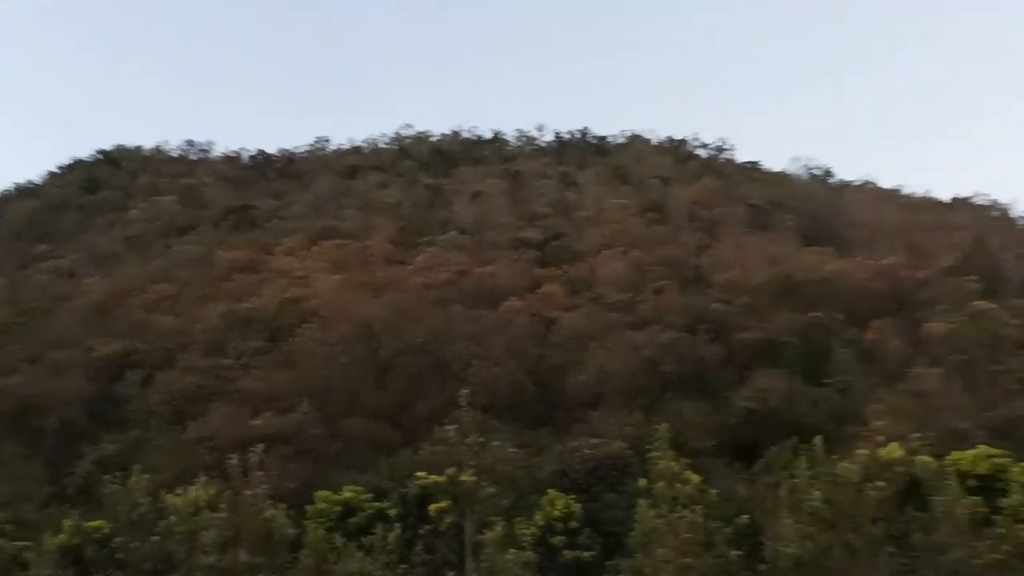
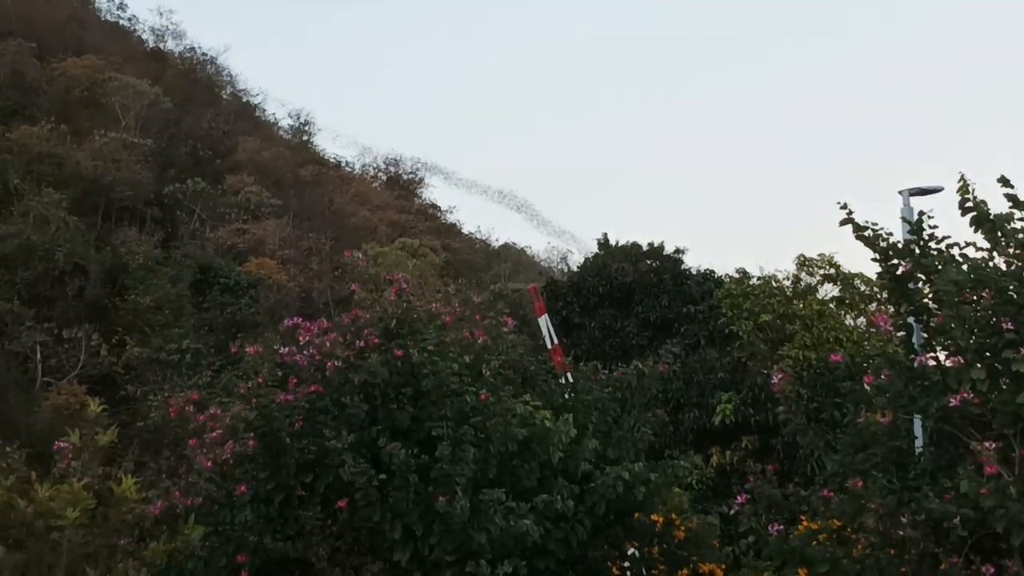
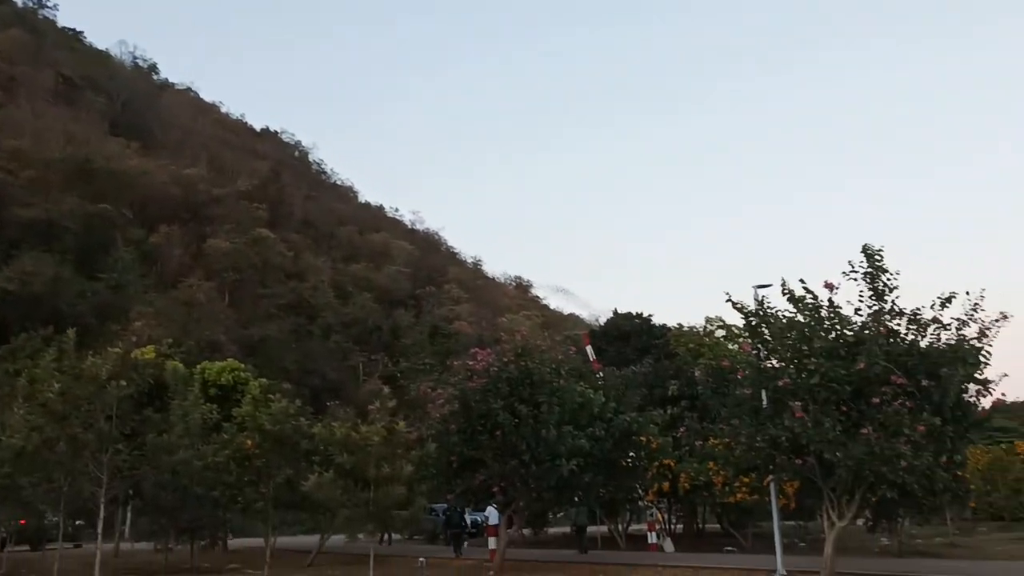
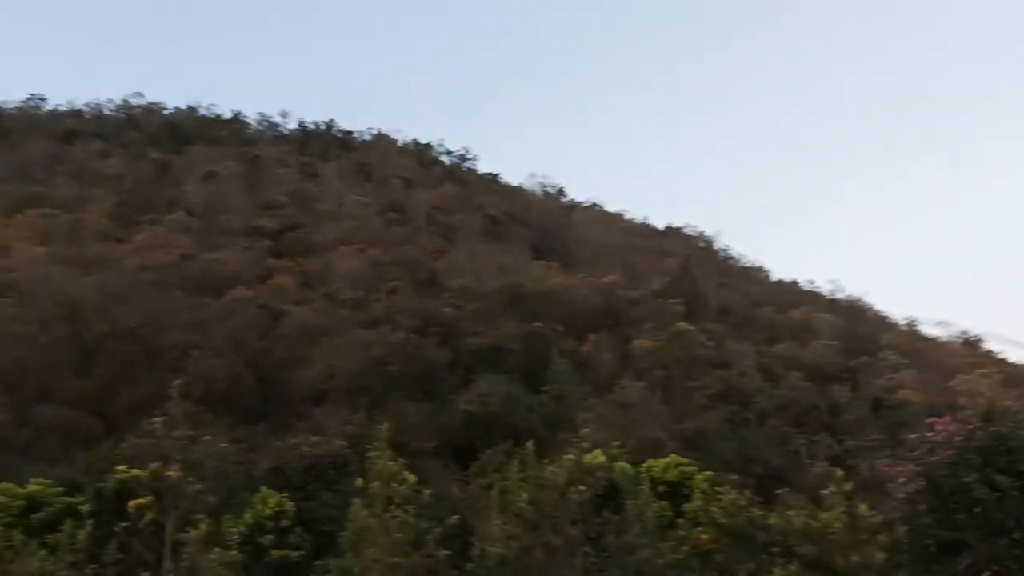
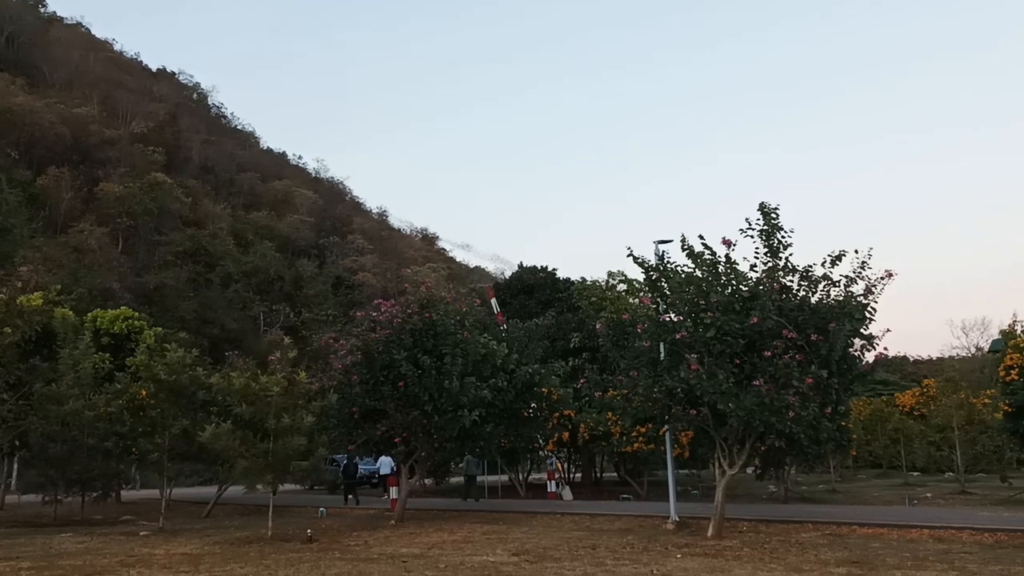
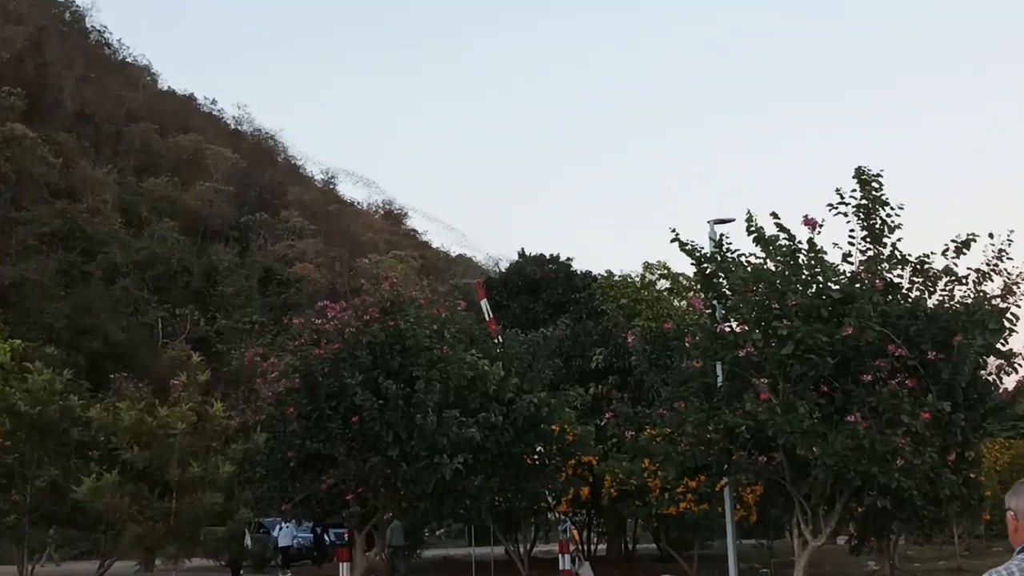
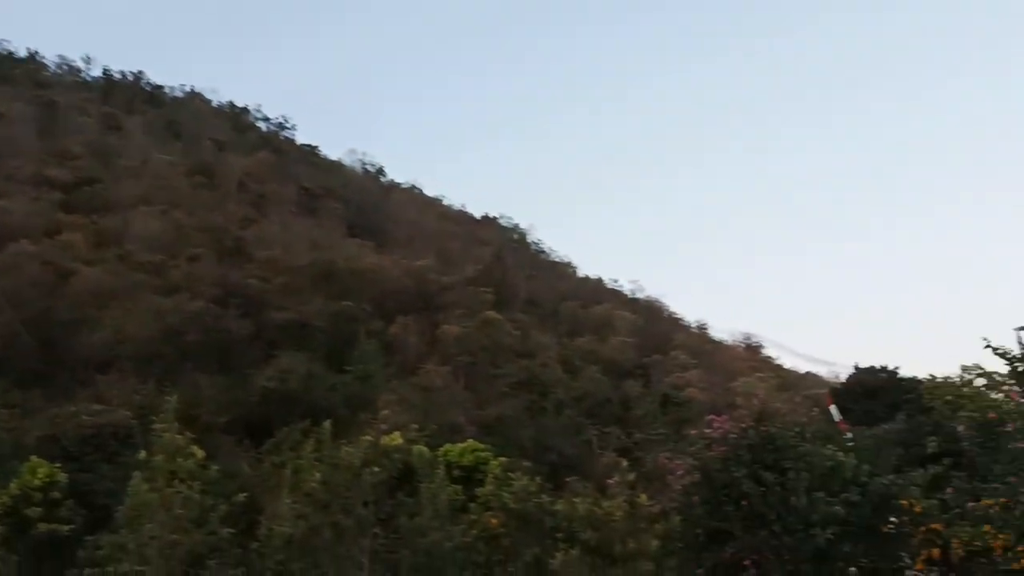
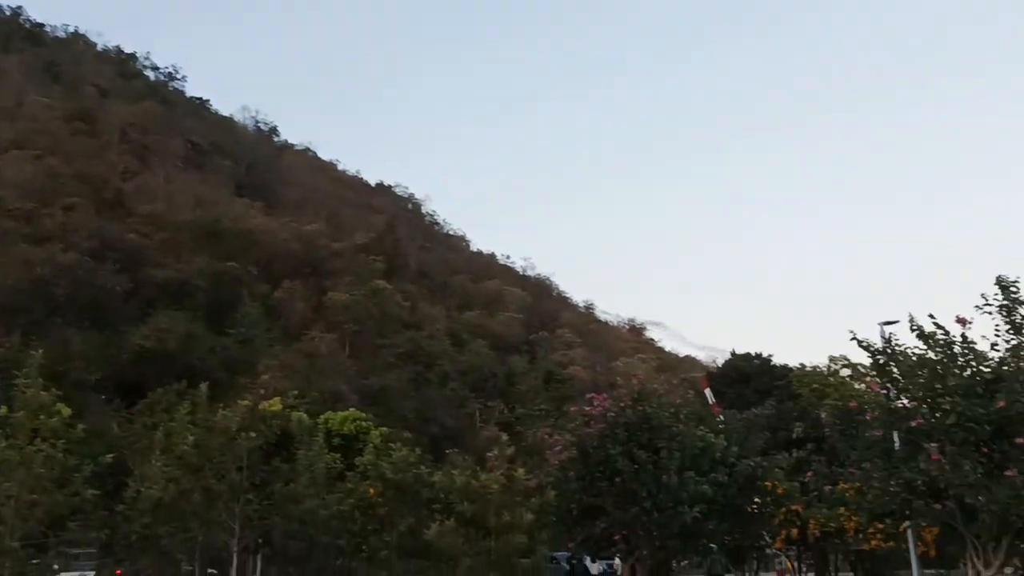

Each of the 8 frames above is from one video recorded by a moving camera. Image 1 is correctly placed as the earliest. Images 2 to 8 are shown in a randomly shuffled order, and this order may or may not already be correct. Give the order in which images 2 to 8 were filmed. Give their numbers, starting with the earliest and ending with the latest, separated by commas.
4, 7, 8, 3, 5, 6, 2
